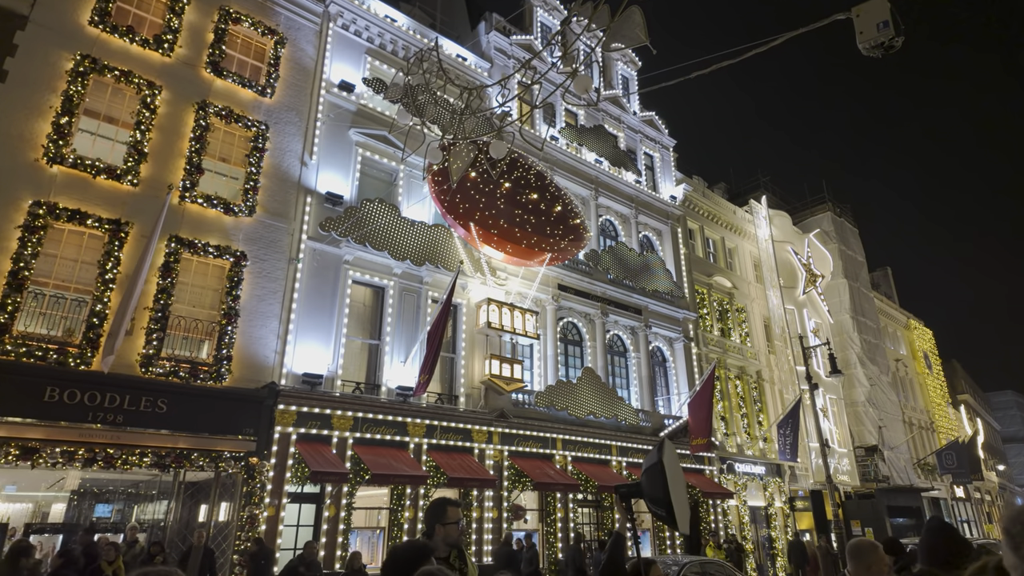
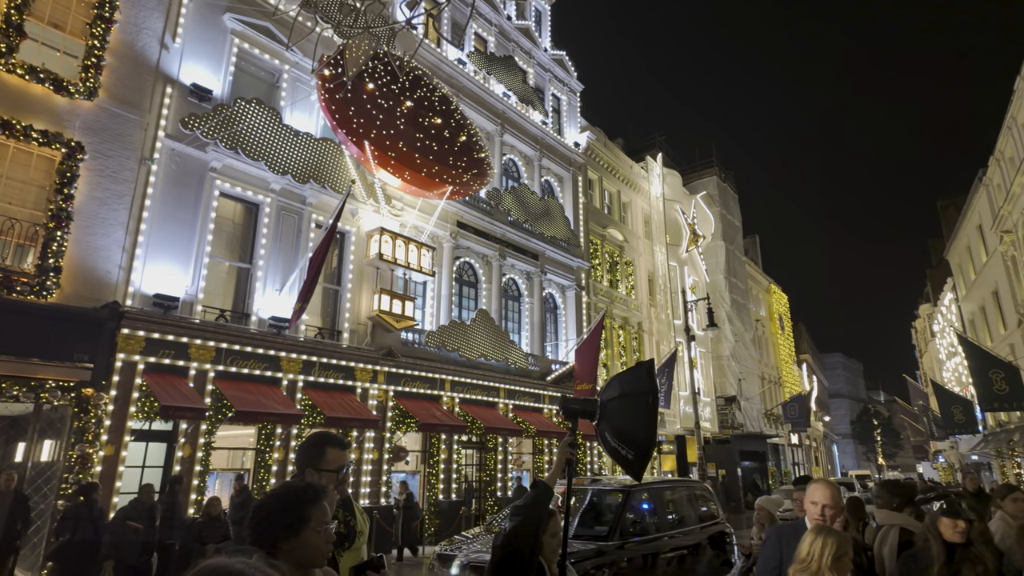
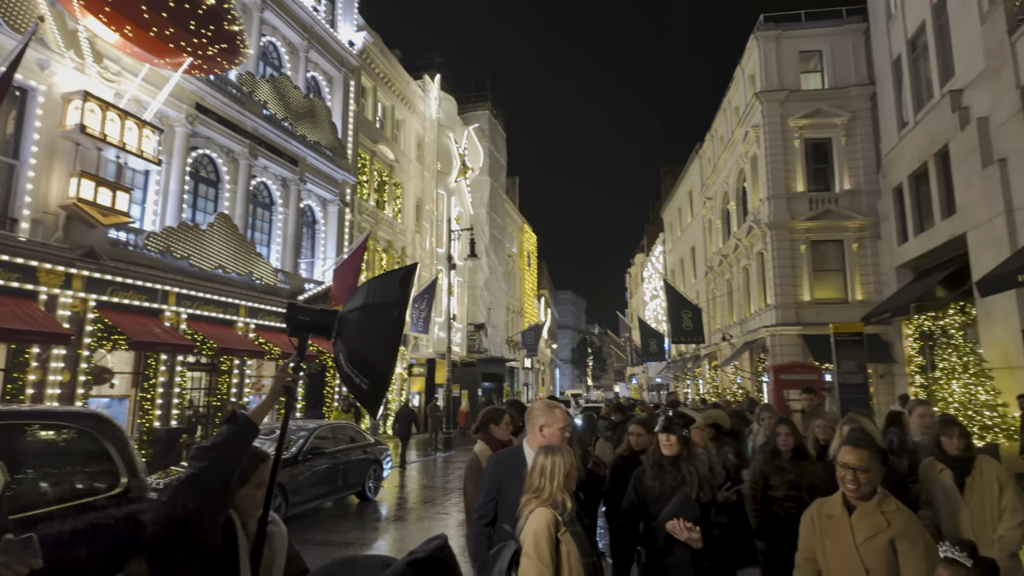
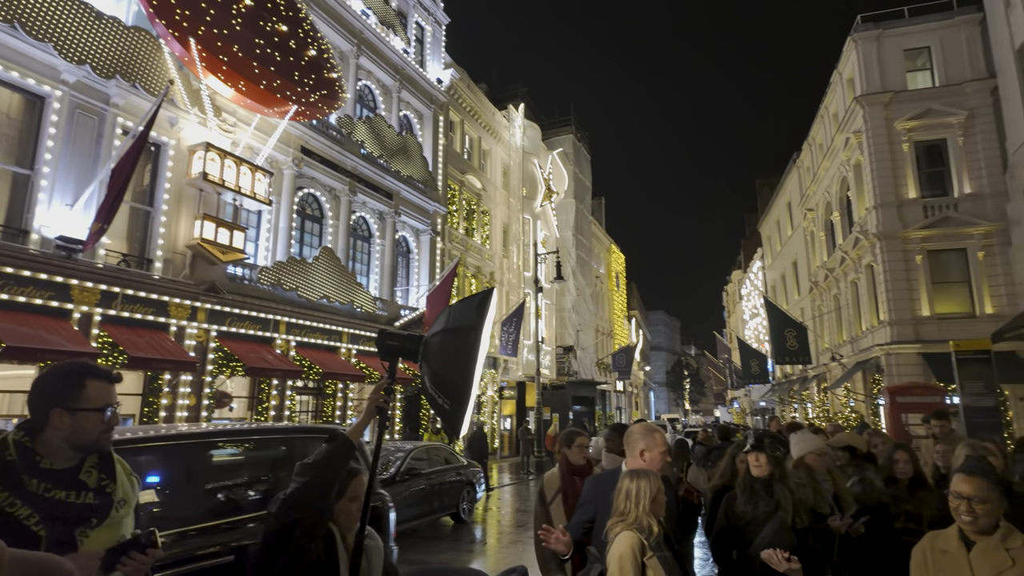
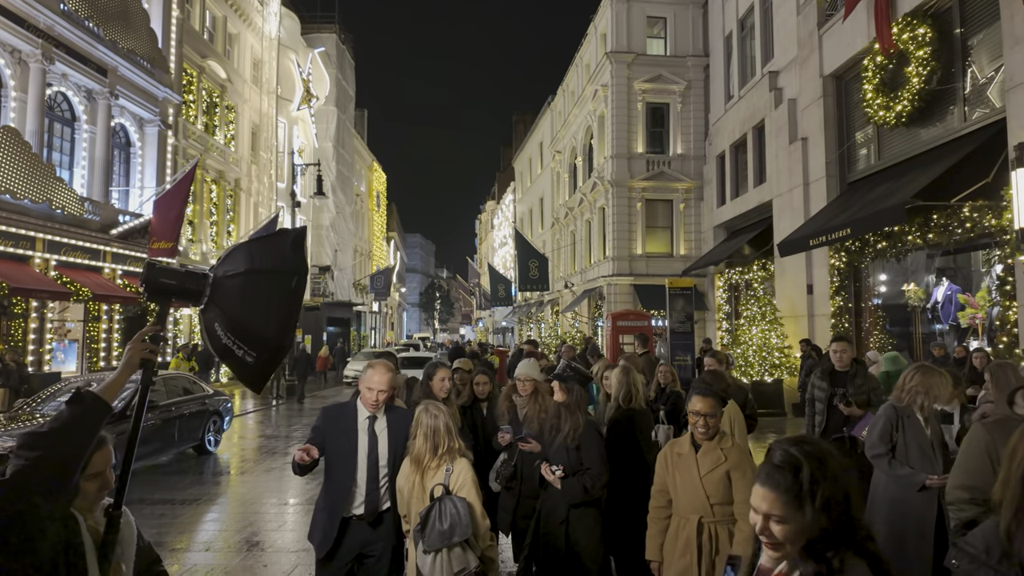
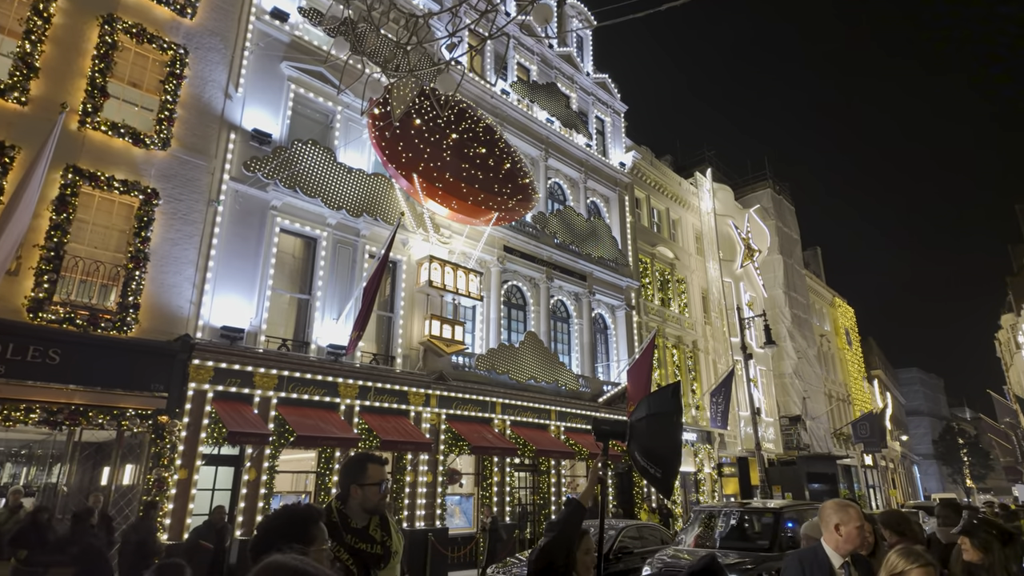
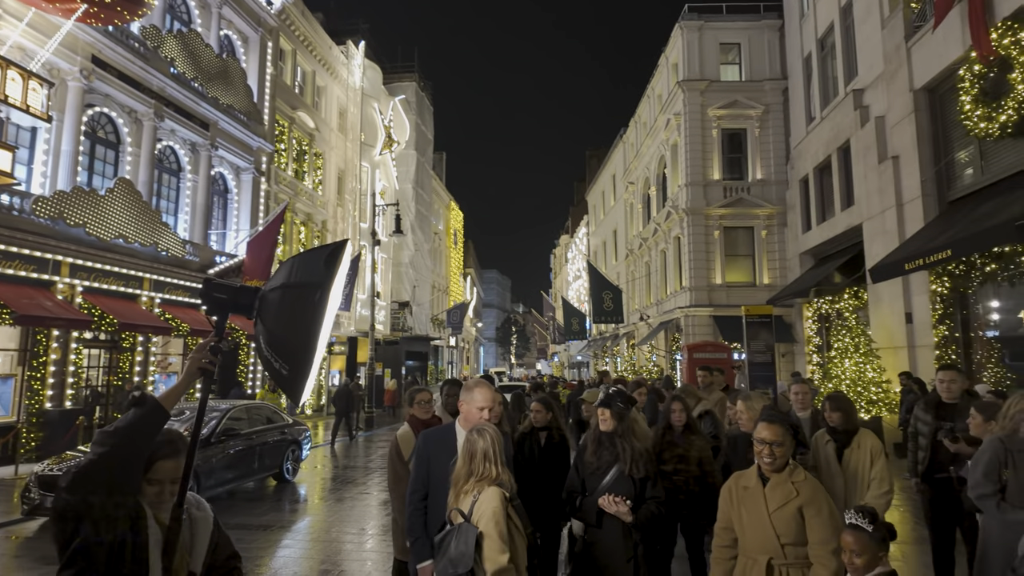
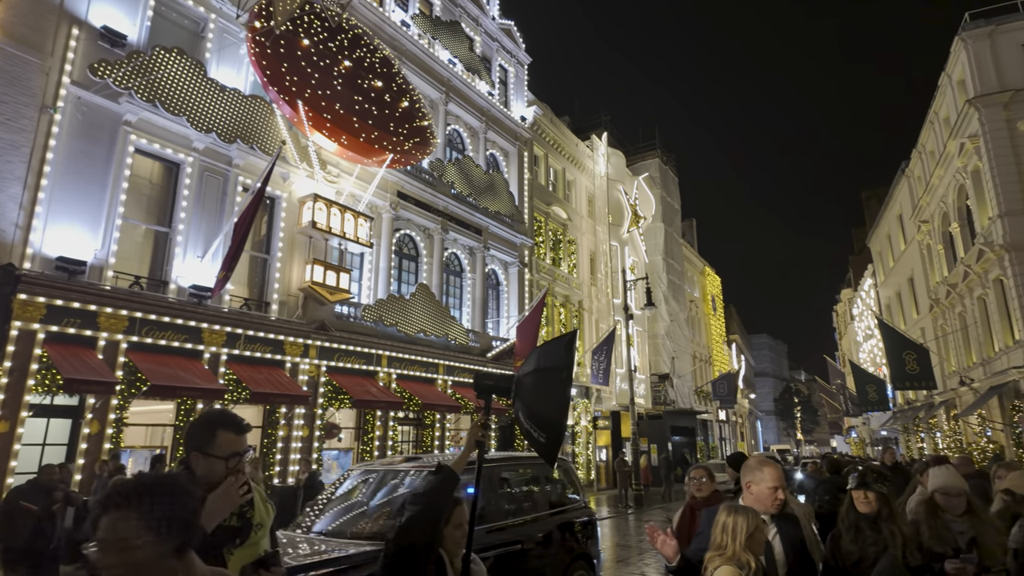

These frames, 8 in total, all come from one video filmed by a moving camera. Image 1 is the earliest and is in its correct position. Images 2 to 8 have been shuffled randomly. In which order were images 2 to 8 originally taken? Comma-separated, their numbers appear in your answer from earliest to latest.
6, 2, 8, 4, 3, 7, 5
